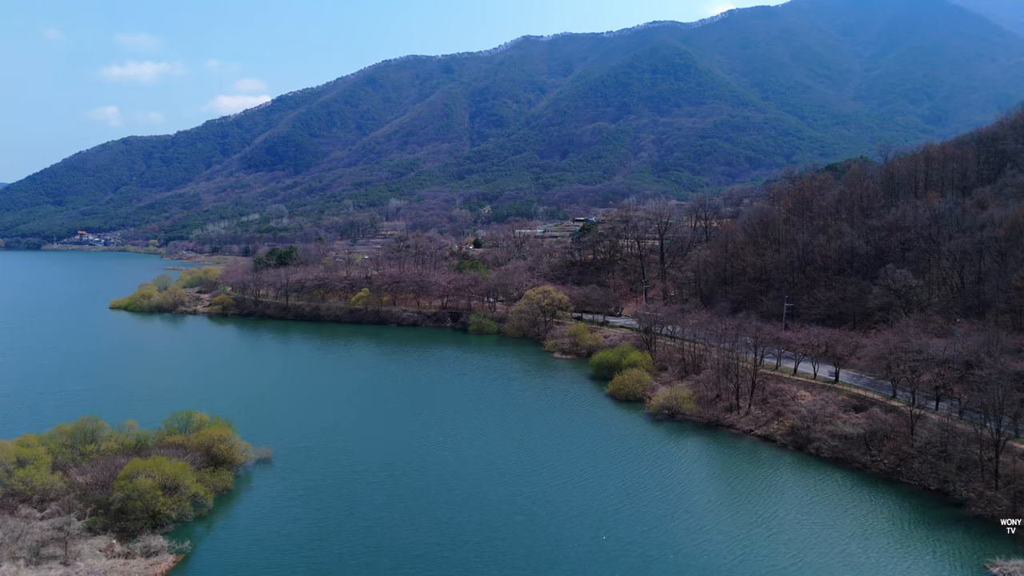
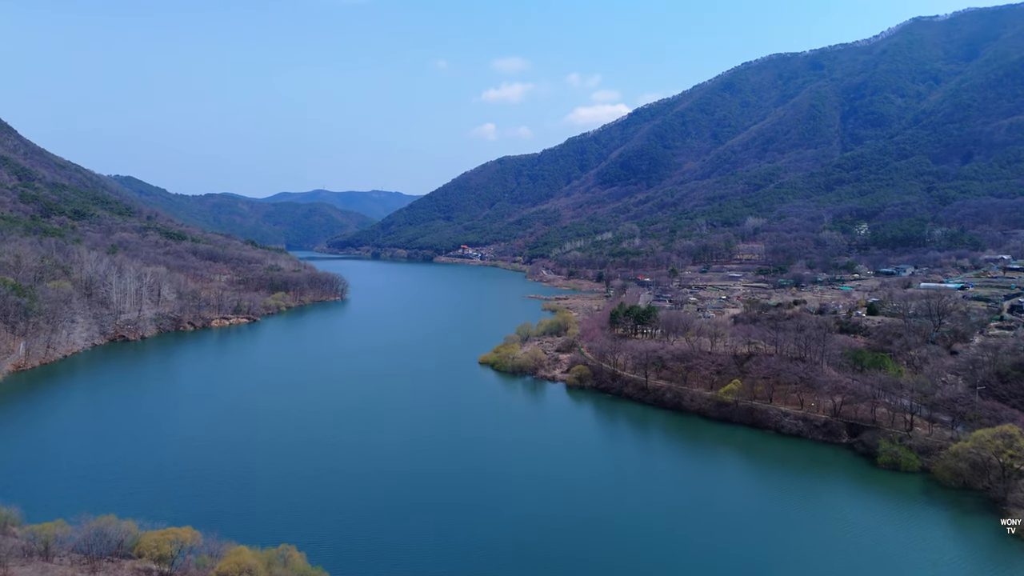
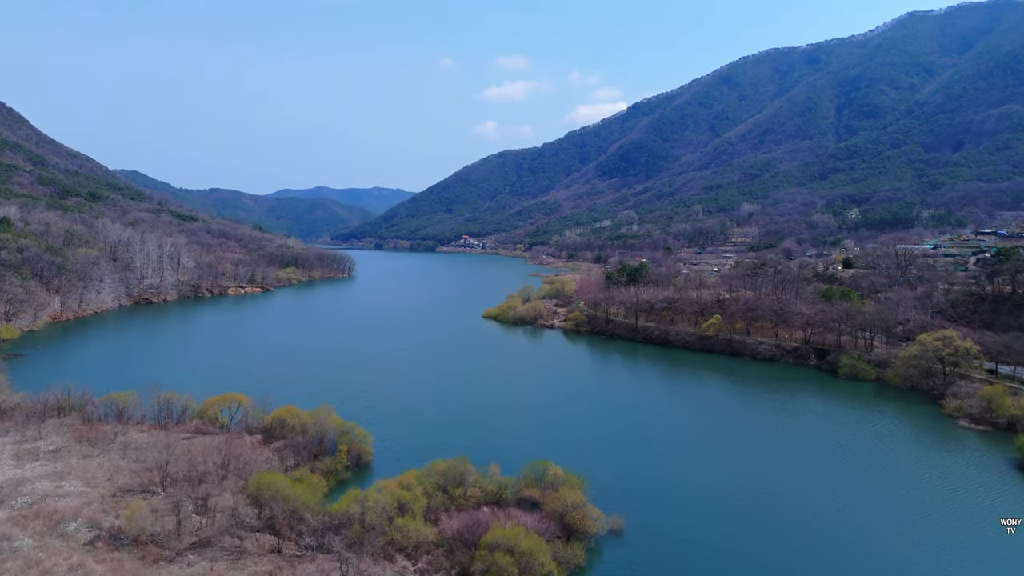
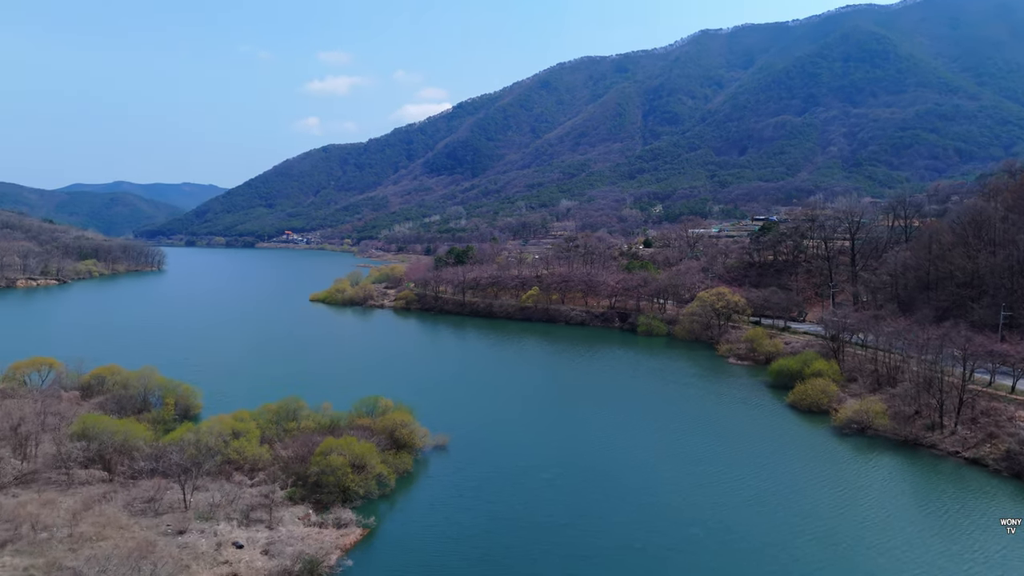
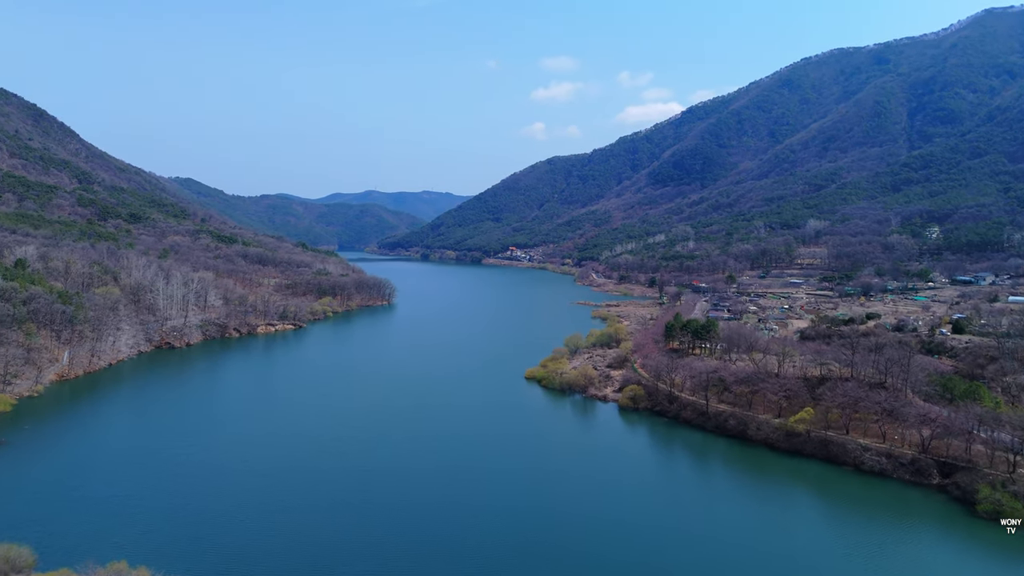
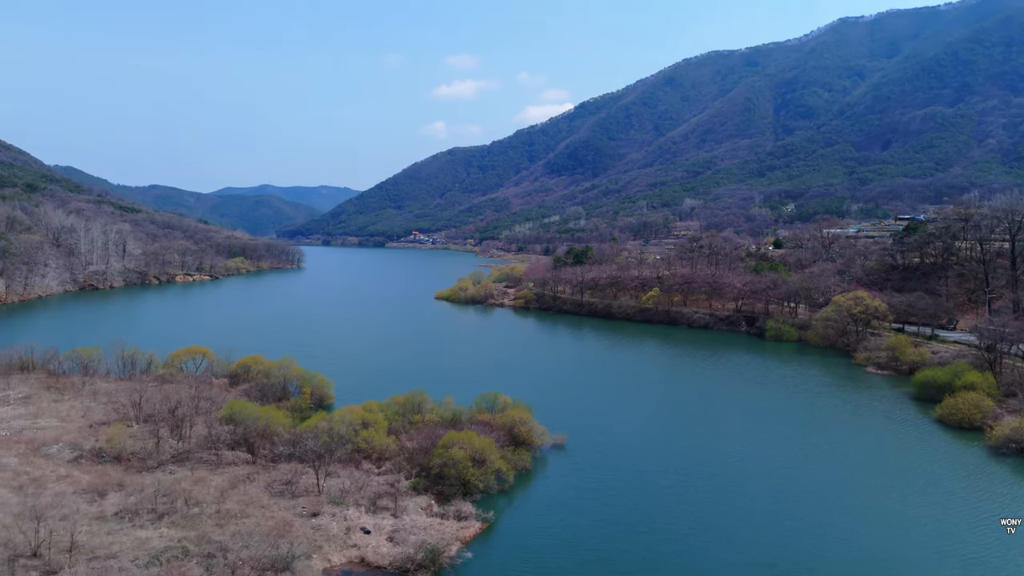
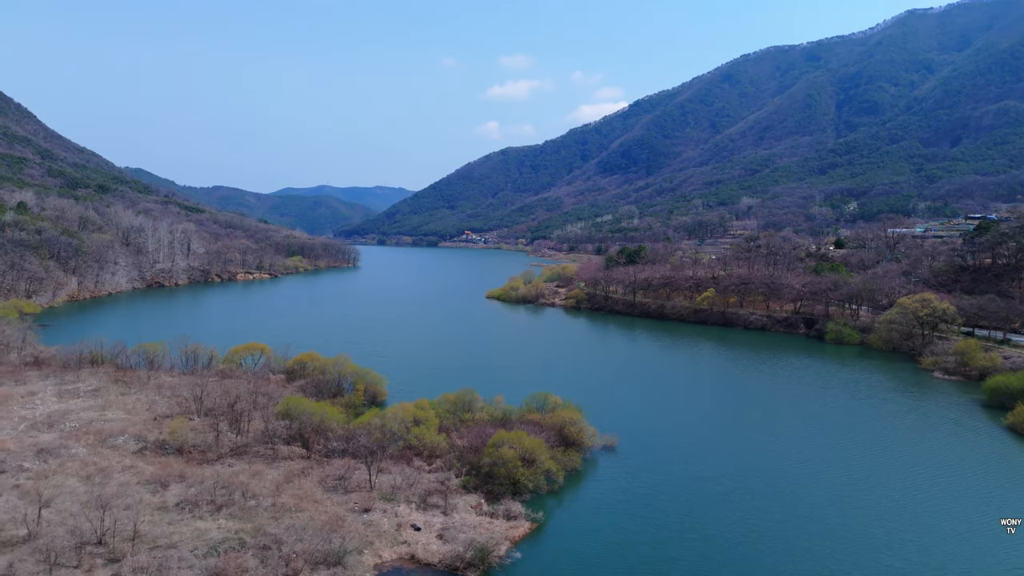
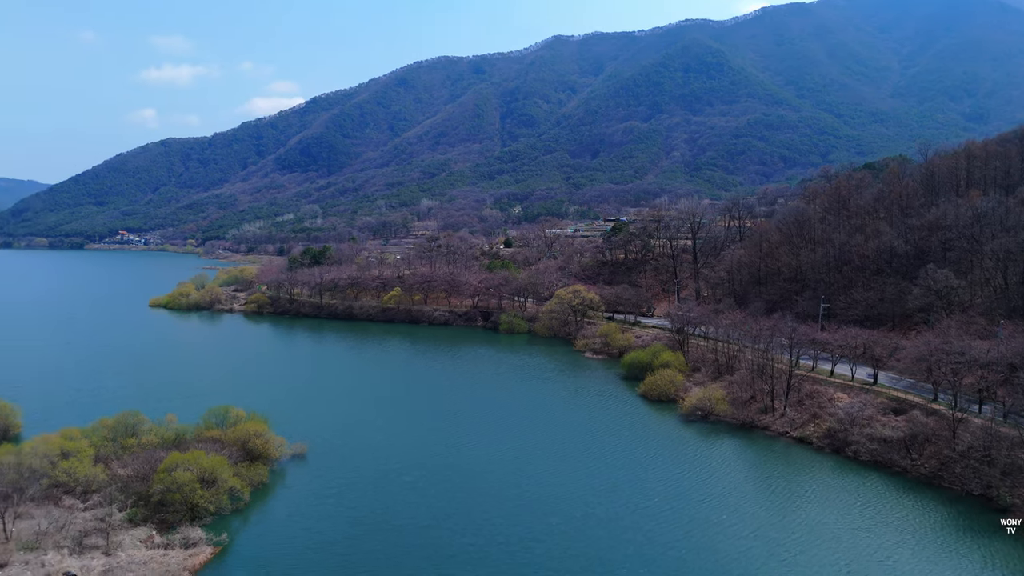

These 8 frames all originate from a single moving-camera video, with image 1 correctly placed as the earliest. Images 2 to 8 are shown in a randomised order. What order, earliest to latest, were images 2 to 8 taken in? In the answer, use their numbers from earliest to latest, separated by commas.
8, 4, 6, 7, 3, 2, 5
